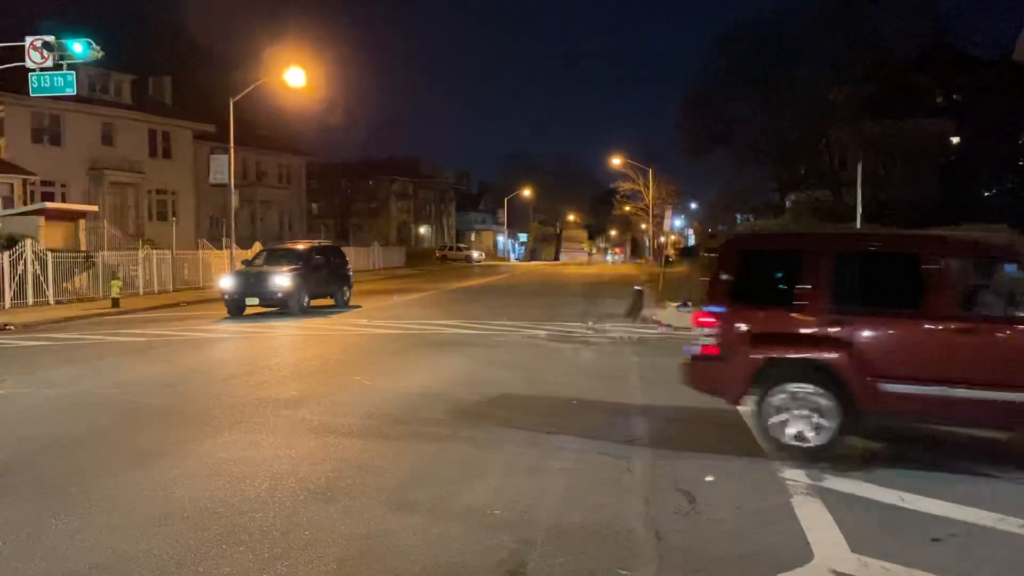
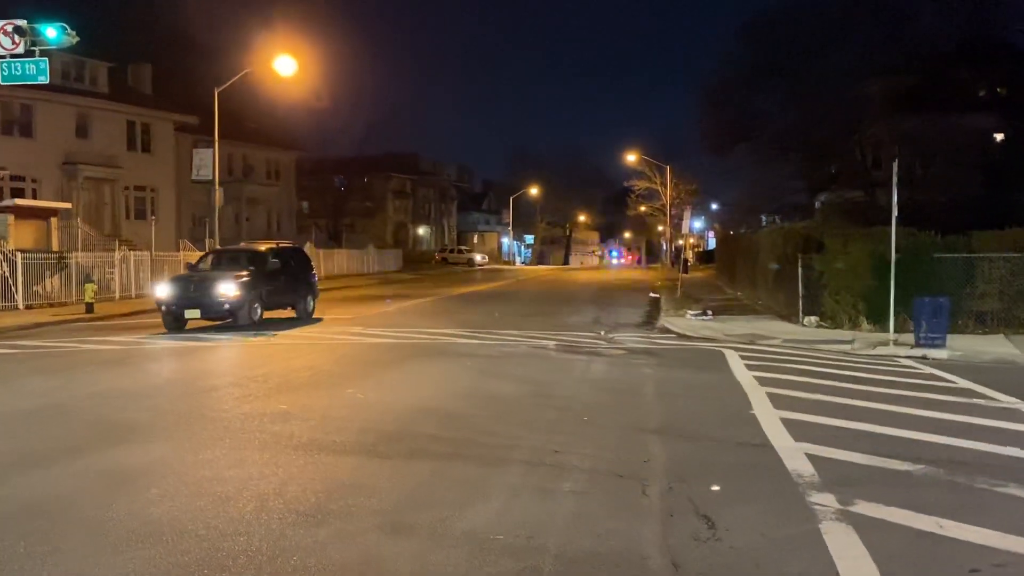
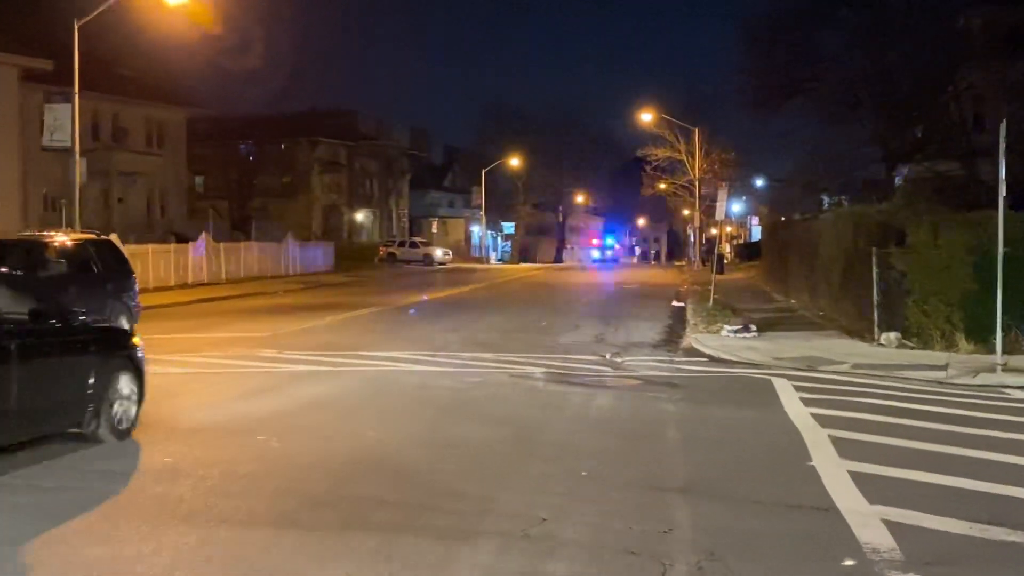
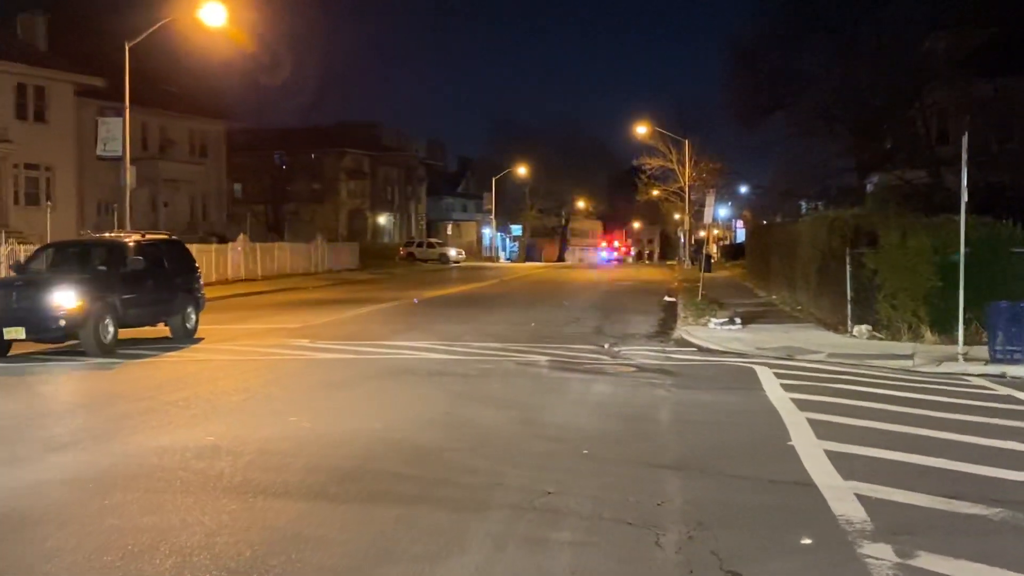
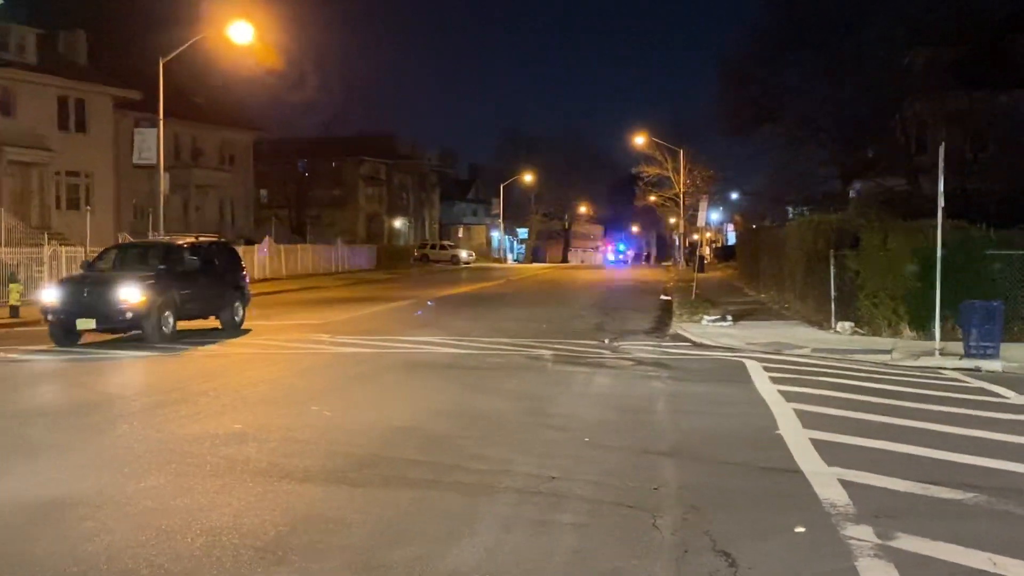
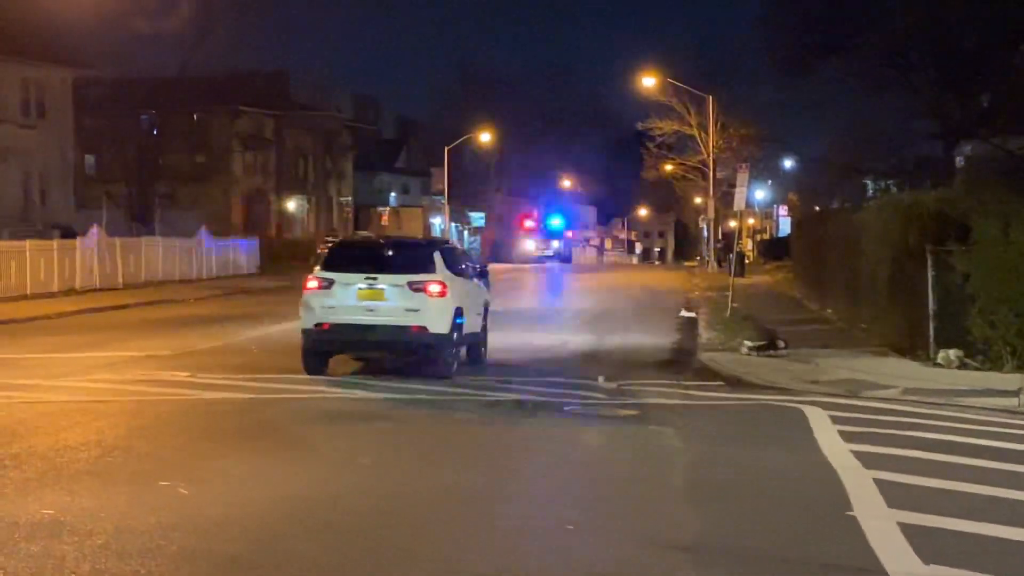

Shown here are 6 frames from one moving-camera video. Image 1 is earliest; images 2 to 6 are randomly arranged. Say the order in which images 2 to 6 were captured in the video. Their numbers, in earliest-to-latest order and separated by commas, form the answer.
2, 5, 4, 3, 6
